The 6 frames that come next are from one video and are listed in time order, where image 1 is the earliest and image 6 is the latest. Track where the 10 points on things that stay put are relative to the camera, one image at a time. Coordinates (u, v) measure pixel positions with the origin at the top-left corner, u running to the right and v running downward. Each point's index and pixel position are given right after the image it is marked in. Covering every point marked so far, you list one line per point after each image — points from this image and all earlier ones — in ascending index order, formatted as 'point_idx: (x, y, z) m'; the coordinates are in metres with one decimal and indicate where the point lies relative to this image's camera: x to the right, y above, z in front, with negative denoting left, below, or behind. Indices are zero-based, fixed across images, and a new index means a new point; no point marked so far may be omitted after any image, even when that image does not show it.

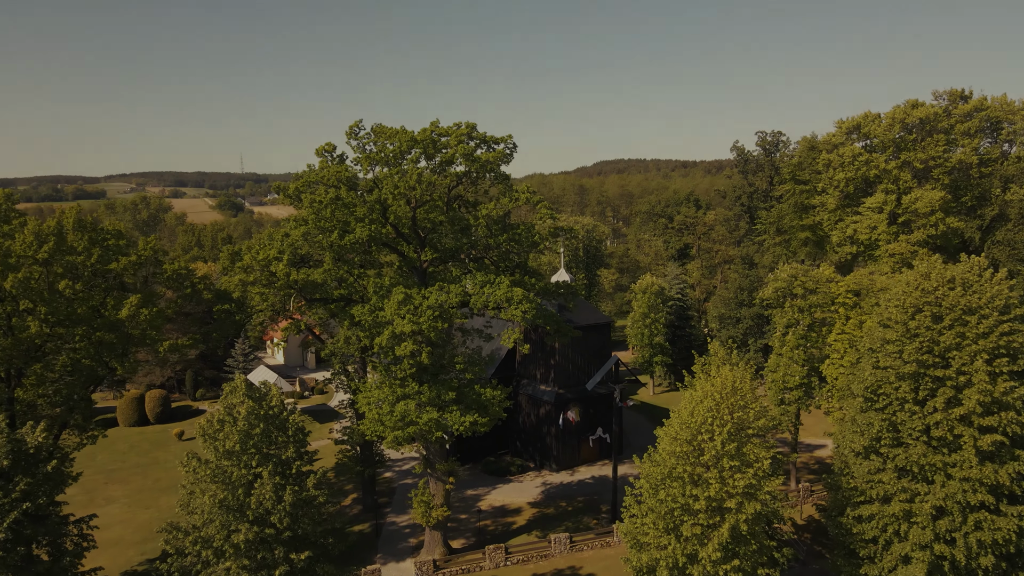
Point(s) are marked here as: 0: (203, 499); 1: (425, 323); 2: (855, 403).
0: (-6.3, -4.3, +16.0) m
1: (-2.2, -0.9, +19.3) m
2: (+7.8, -2.6, +18.0) m
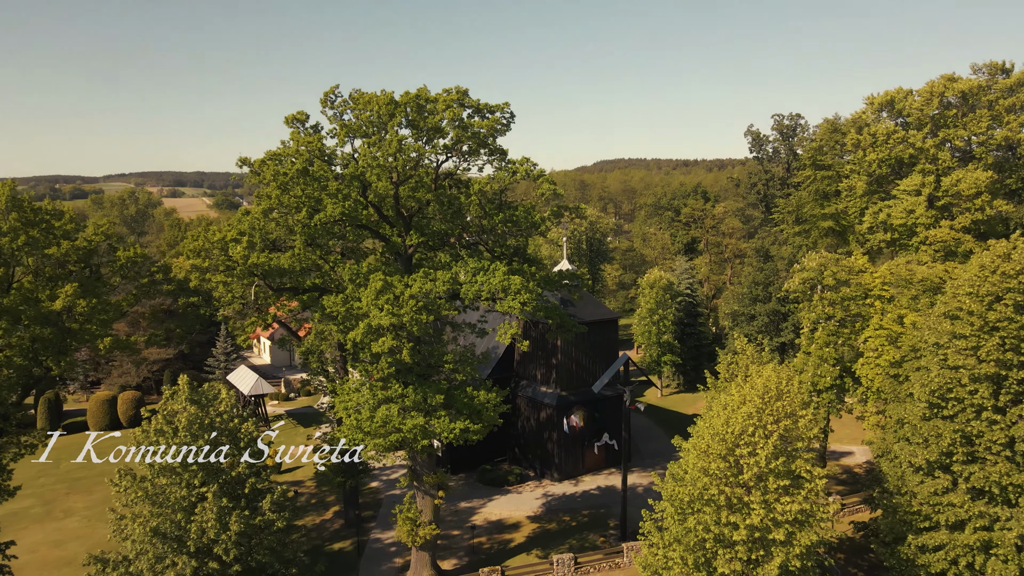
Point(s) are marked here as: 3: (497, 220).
0: (-6.3, -4.0, +13.2) m
1: (-2.2, -0.6, +16.5) m
2: (+7.7, -2.4, +15.3) m
3: (-0.4, +1.7, +19.7) m
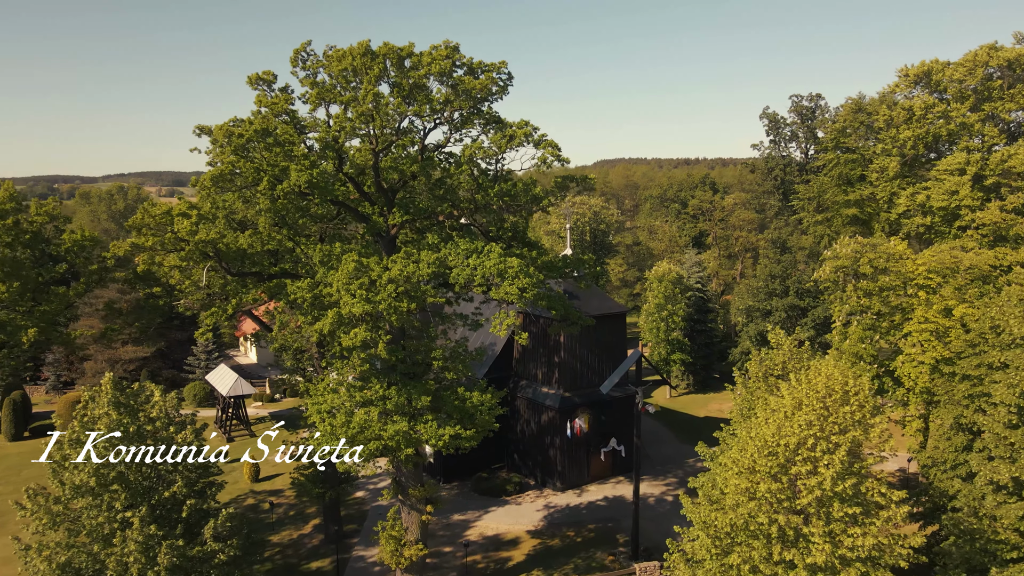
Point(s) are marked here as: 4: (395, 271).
0: (-6.4, -3.7, +10.7) m
1: (-2.3, -0.3, +14.0) m
2: (+7.7, -2.0, +12.7) m
3: (-0.4, +2.0, +17.1) m
4: (-2.1, +0.3, +14.4) m
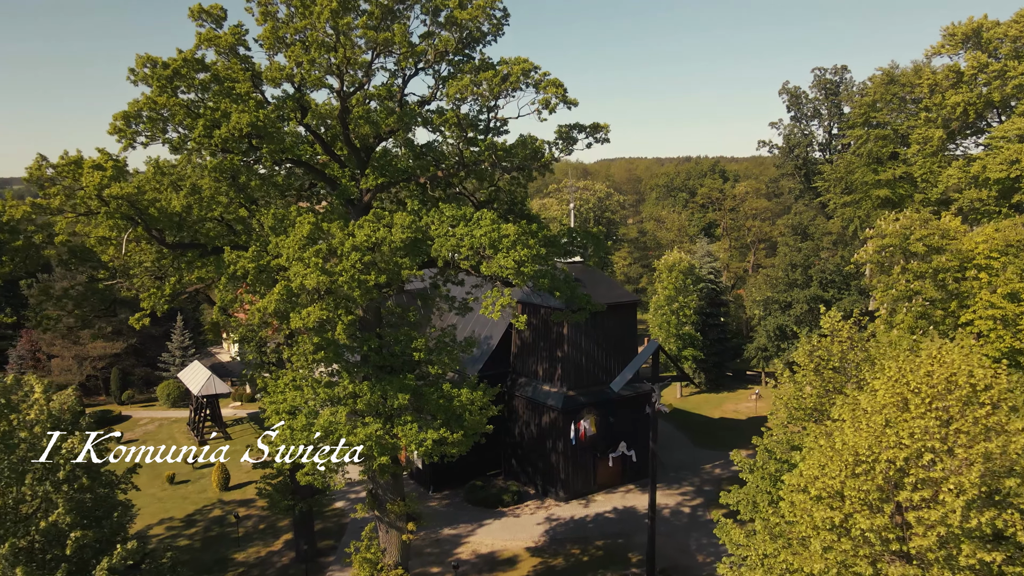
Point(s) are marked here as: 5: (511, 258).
0: (-6.4, -3.2, +7.8) m
1: (-2.3, +0.2, +11.1) m
2: (+7.6, -1.6, +9.9) m
3: (-0.5, +2.4, +14.3) m
4: (-2.2, +0.7, +11.5) m
5: (0.0, +0.5, +12.7) m
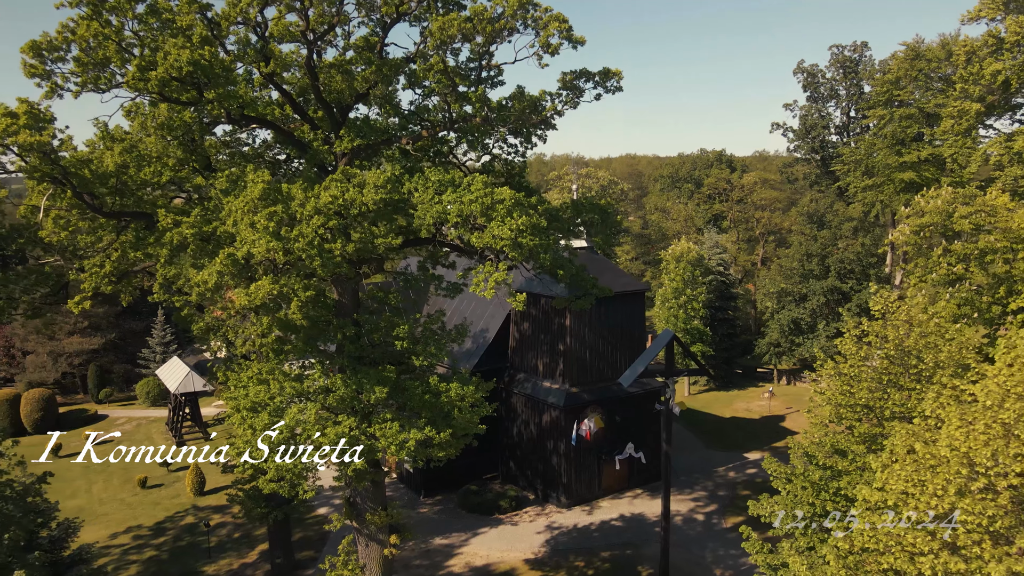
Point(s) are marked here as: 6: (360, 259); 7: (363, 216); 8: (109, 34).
0: (-6.5, -2.9, +5.9) m
1: (-2.4, +0.5, +9.2) m
2: (+7.6, -1.3, +8.0) m
3: (-0.6, +2.8, +12.3) m
4: (-2.3, +1.1, +9.6) m
5: (-0.1, +0.8, +10.8) m
6: (-2.0, +0.4, +10.8) m
7: (-1.9, +1.0, +10.0) m
8: (-5.2, +3.3, +10.0) m
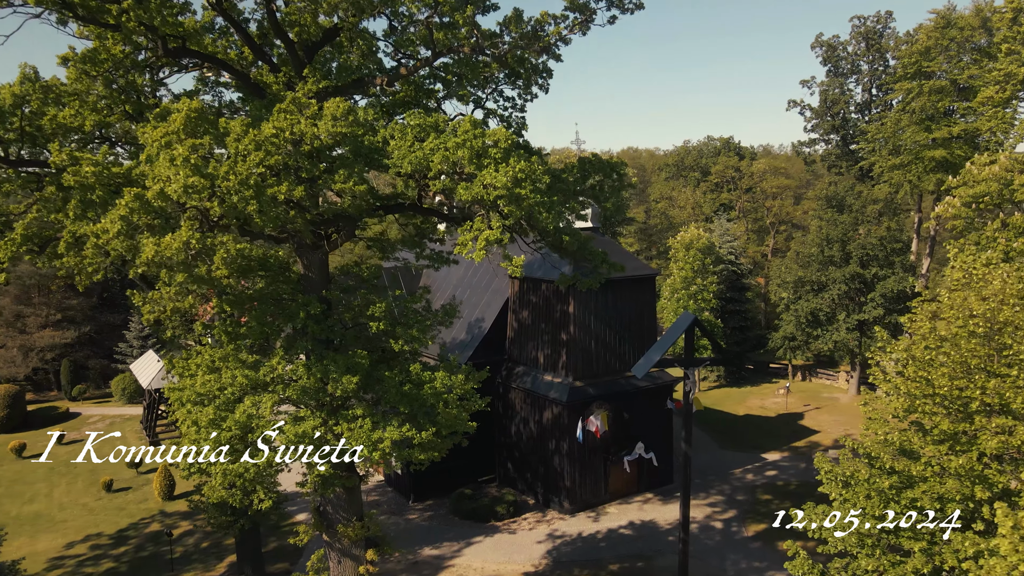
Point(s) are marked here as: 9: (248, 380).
0: (-6.6, -2.5, +3.9) m
1: (-2.5, +0.9, +7.2) m
2: (+7.5, -0.9, +5.9) m
3: (-0.6, +3.2, +10.3) m
4: (-2.3, +1.5, +7.6) m
5: (-0.1, +1.2, +8.7) m
6: (-2.1, +0.8, +8.7) m
7: (-1.9, +1.4, +8.0) m
8: (-5.2, +3.7, +8.0) m
9: (-3.4, -1.2, +10.3) m
